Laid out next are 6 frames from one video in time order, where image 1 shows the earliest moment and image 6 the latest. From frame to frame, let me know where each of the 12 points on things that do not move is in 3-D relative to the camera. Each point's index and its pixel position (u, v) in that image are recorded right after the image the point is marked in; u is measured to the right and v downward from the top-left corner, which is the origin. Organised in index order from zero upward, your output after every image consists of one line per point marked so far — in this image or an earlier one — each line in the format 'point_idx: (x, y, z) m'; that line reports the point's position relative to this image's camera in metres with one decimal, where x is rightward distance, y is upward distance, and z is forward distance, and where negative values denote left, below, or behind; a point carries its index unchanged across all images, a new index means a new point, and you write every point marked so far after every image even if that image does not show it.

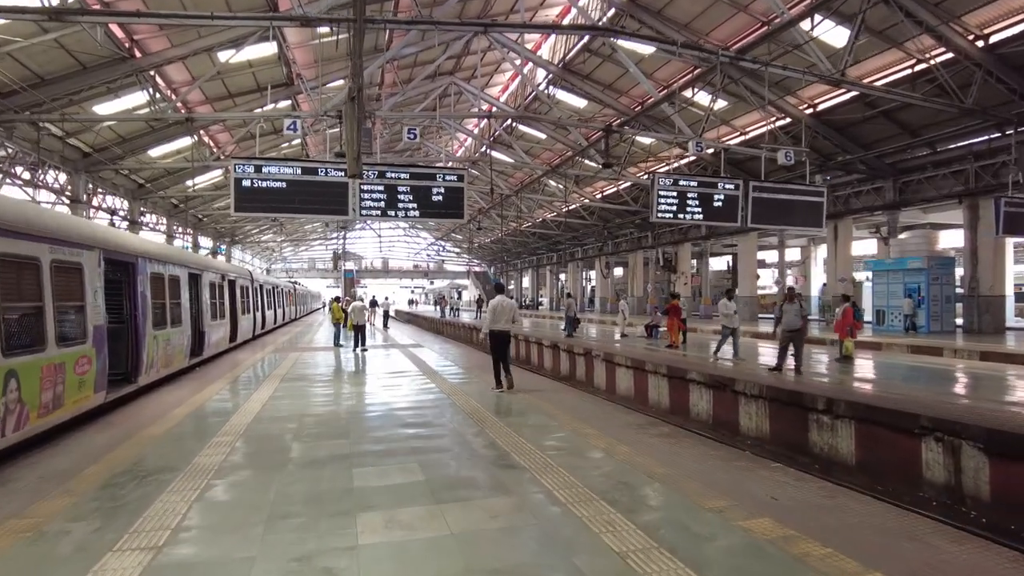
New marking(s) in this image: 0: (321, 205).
0: (-3.8, +1.7, +12.5) m
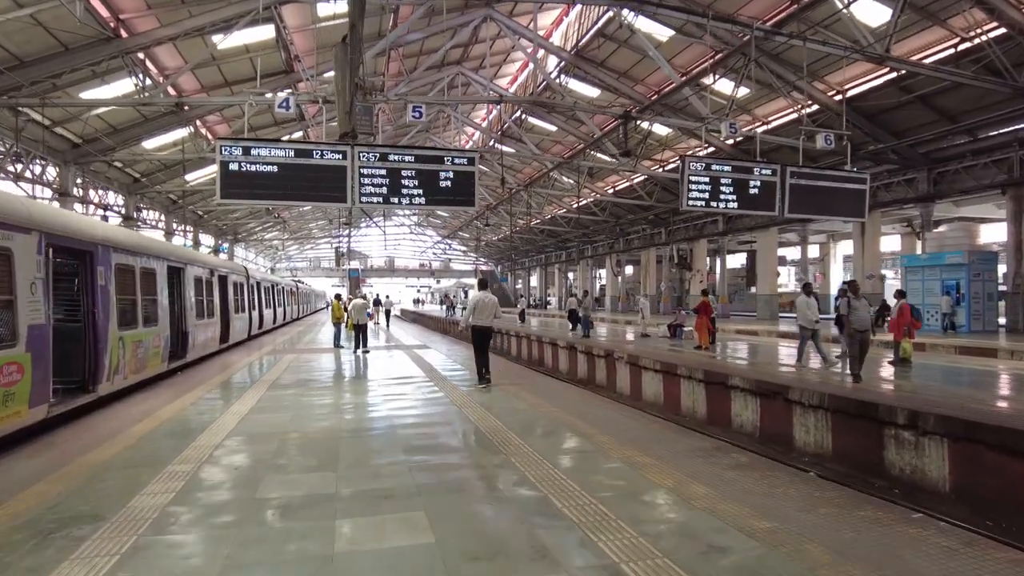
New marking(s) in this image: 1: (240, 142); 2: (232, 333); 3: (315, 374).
0: (-3.5, +1.8, +11.4) m
1: (-4.7, +2.6, +11.0) m
2: (-6.2, -1.0, +14.3) m
3: (-3.5, -1.5, +11.3) m
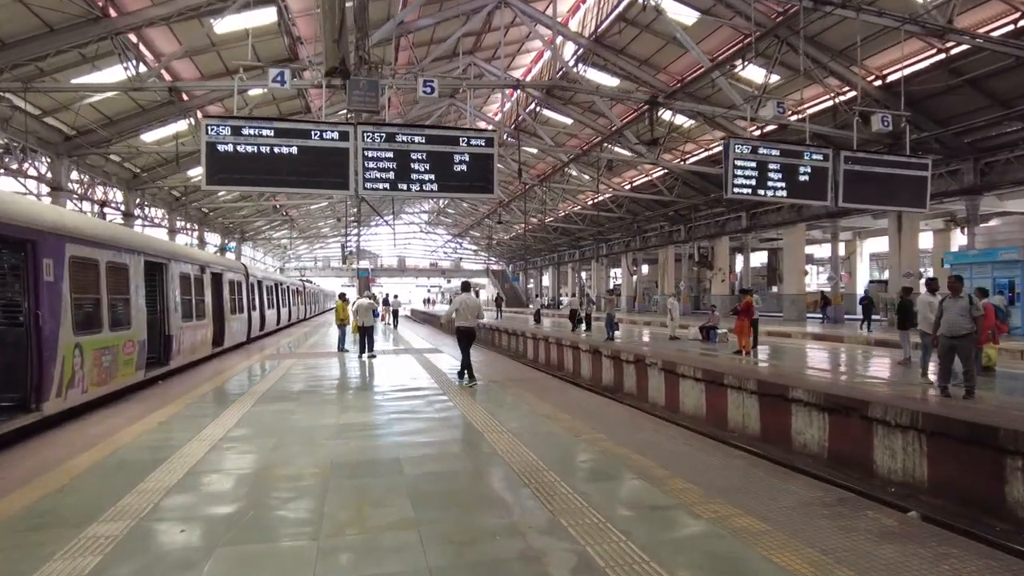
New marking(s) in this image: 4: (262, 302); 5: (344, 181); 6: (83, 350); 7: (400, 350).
0: (-3.1, +1.8, +10.3) m
1: (-4.4, +2.6, +9.9) m
2: (-5.8, -1.0, +13.2) m
3: (-3.1, -1.5, +10.1) m
4: (-7.2, -0.4, +18.5) m
5: (-2.8, +1.8, +10.4) m
6: (-4.0, -0.6, +6.1) m
7: (-2.7, -1.5, +15.4) m
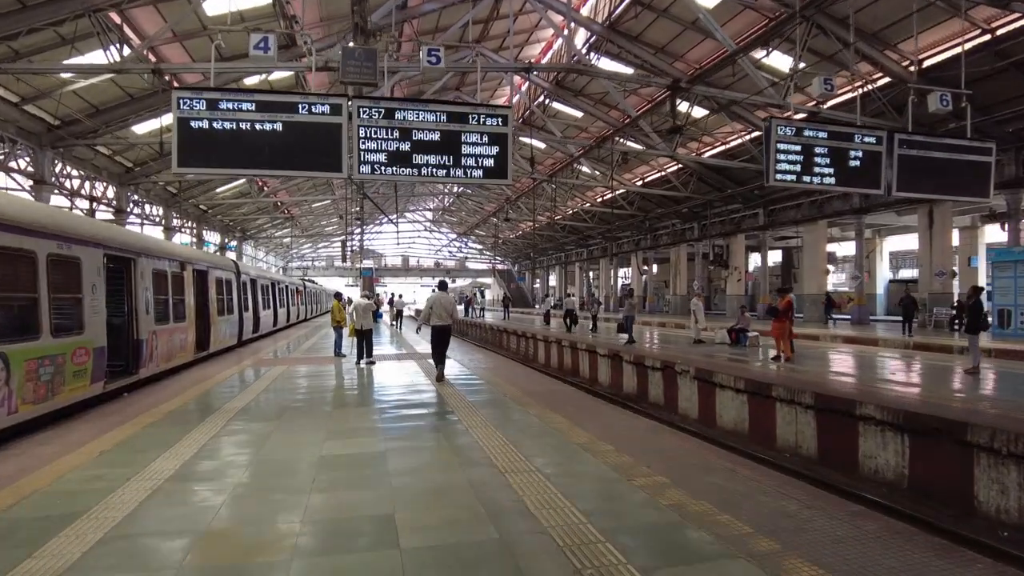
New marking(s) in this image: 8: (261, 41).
0: (-2.9, +1.8, +9.2) m
1: (-4.2, +2.6, +8.8) m
2: (-5.6, -0.9, +12.2) m
3: (-2.9, -1.5, +9.0) m
4: (-6.9, -0.4, +17.4) m
5: (-2.5, +1.8, +9.3) m
6: (-3.8, -0.6, +5.0) m
7: (-2.4, -1.5, +14.3) m
8: (-4.7, +4.7, +12.0) m
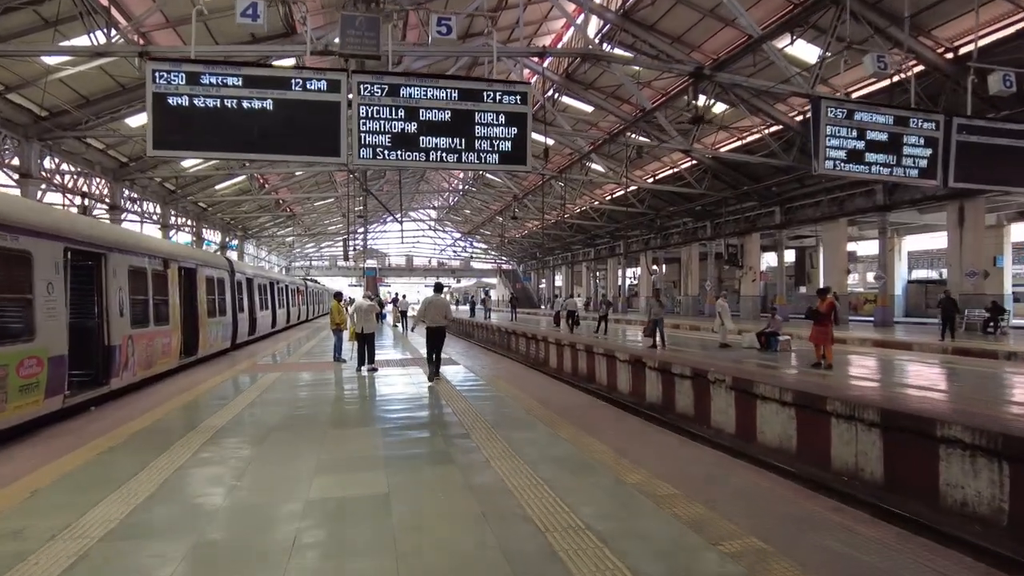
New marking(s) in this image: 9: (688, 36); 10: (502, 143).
0: (-2.7, +1.9, +8.3) m
1: (-4.0, +2.6, +8.0) m
2: (-5.4, -0.9, +11.3) m
3: (-2.7, -1.5, +8.1) m
4: (-6.7, -0.4, +16.6) m
5: (-2.3, +1.8, +8.4) m
6: (-3.6, -0.6, +4.1) m
7: (-2.2, -1.5, +13.4) m
8: (-4.5, +4.7, +11.1) m
9: (+5.4, +7.7, +19.8) m
10: (-0.2, +2.0, +9.1) m
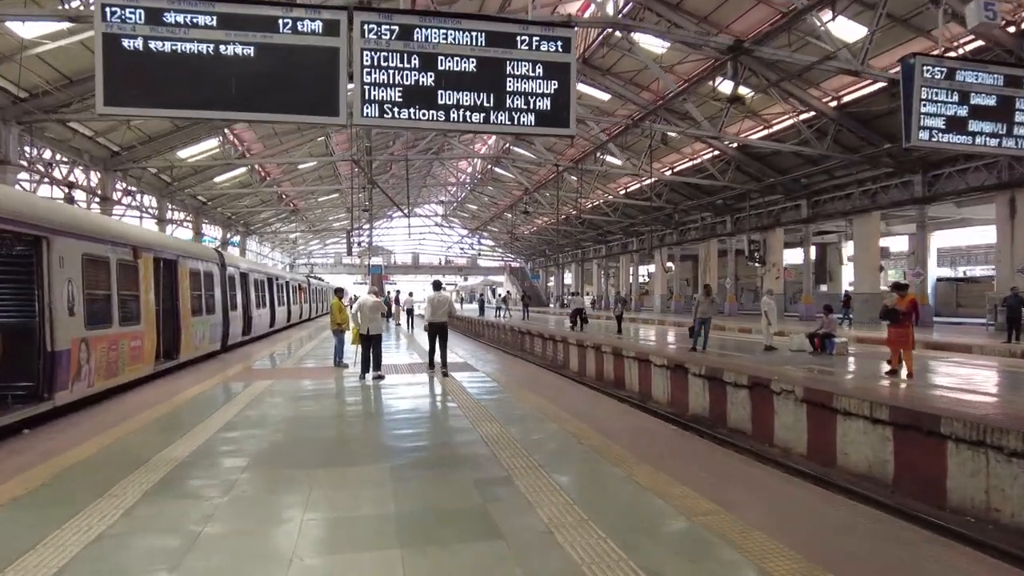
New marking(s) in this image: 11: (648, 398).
0: (-2.3, +1.9, +7.0) m
1: (-3.6, +2.7, +6.6) m
2: (-5.0, -0.8, +10.0) m
3: (-2.3, -1.4, +6.8) m
4: (-6.2, -0.3, +15.3) m
5: (-1.9, +1.9, +7.1) m
6: (-3.3, -0.5, +2.8) m
7: (-1.8, -1.4, +12.1) m
8: (-4.1, +4.8, +9.8) m
9: (+5.9, +7.8, +18.4) m
10: (+0.2, +2.1, +7.8) m
11: (+2.4, -1.9, +10.8) m
